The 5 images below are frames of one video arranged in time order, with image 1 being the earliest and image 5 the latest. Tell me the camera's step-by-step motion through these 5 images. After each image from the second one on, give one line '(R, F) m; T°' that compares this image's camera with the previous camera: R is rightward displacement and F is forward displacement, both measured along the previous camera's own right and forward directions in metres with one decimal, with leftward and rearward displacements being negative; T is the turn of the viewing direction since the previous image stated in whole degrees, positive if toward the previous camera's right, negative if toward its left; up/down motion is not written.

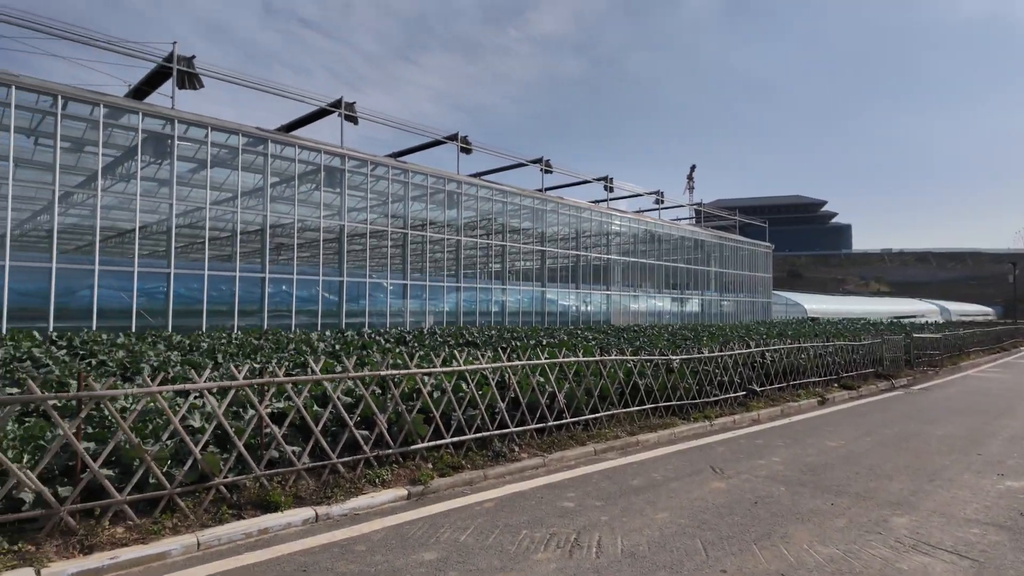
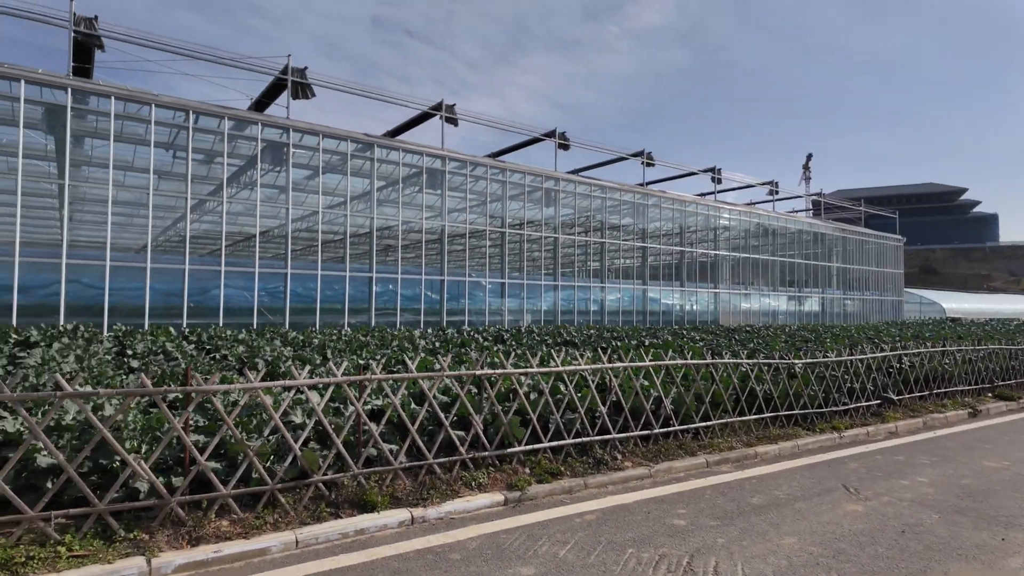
(0.0, +0.3) m; -9°
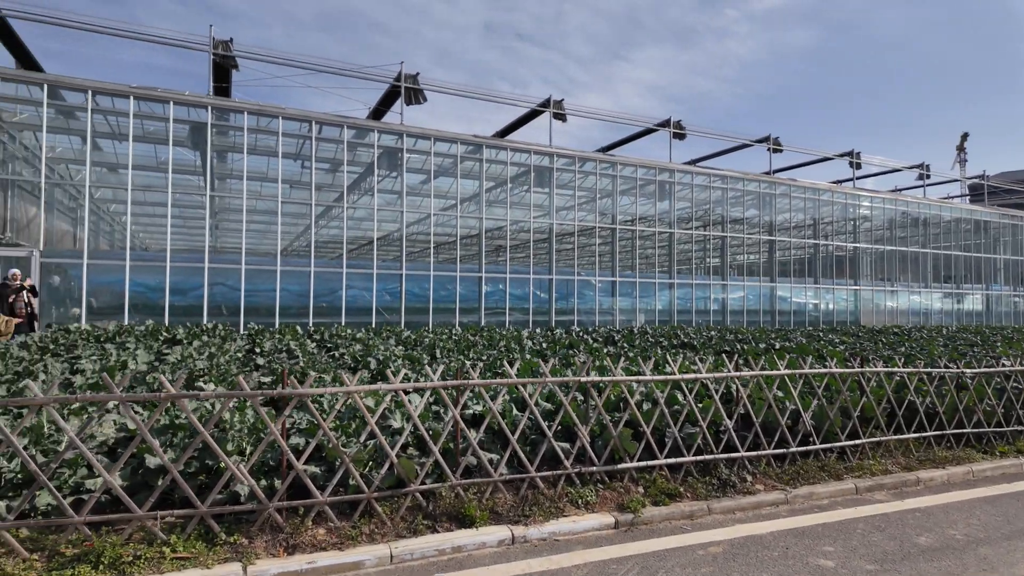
(0.0, +0.4) m; -11°
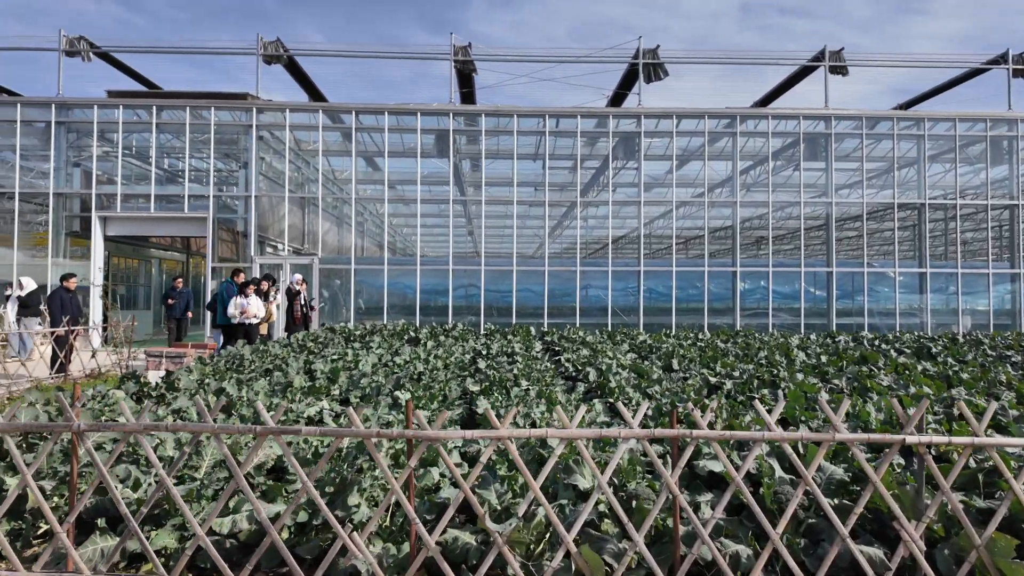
(0.0, +1.5) m; -24°
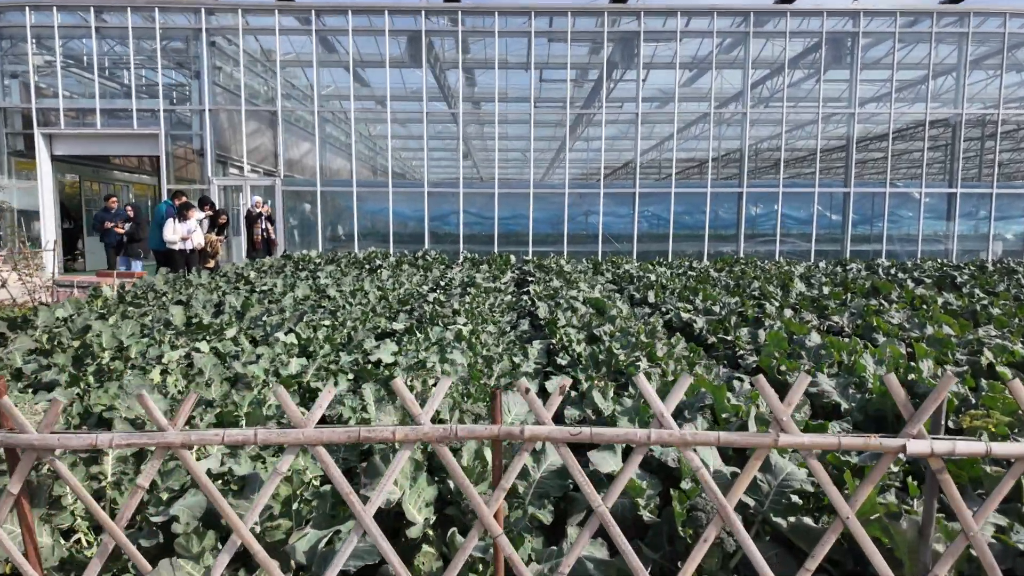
(+0.8, +1.2) m; -2°
